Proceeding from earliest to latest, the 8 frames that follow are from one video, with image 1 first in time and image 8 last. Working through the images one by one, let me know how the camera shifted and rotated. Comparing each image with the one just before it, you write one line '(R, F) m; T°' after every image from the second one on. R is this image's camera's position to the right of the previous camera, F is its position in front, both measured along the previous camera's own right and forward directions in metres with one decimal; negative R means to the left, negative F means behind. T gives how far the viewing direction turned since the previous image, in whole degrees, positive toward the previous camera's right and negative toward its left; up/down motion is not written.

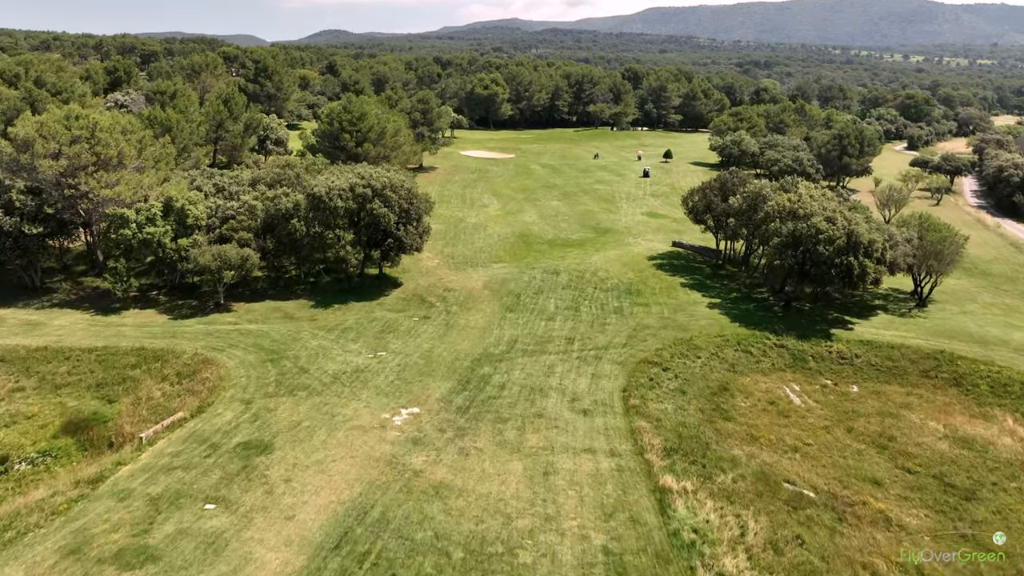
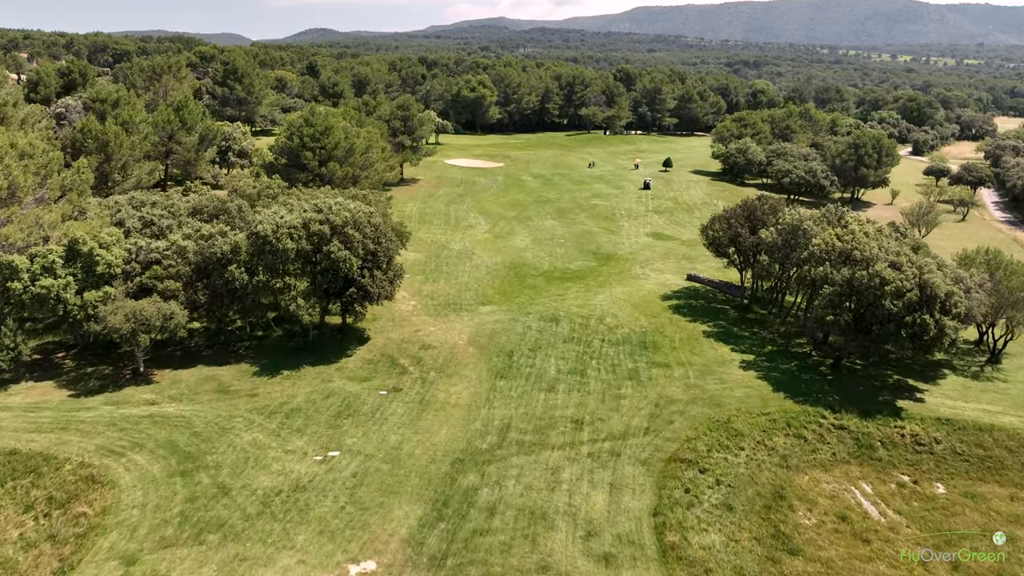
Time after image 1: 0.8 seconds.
(-0.1, +6.4) m; +1°
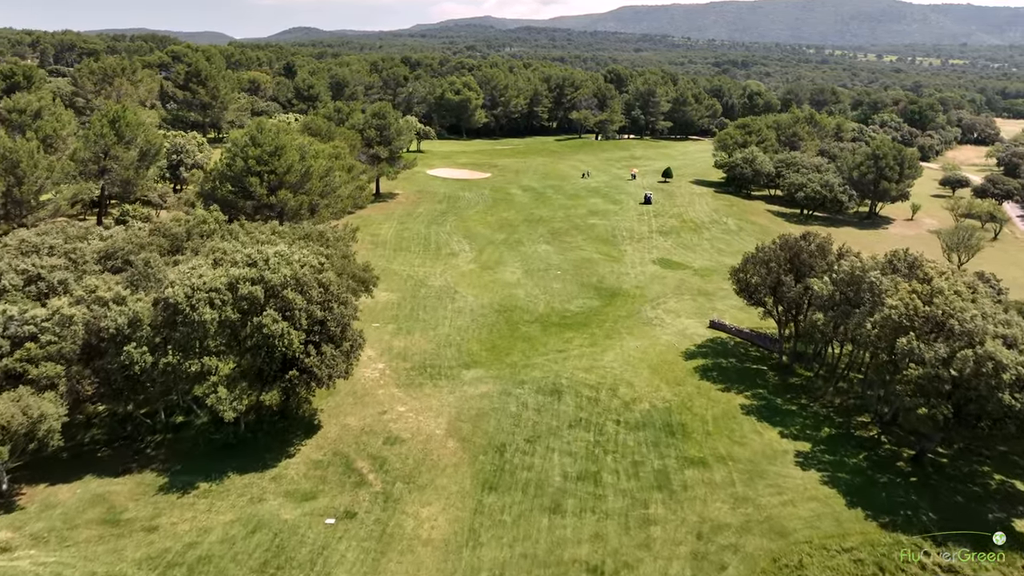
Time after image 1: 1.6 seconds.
(-0.1, +6.6) m; +1°
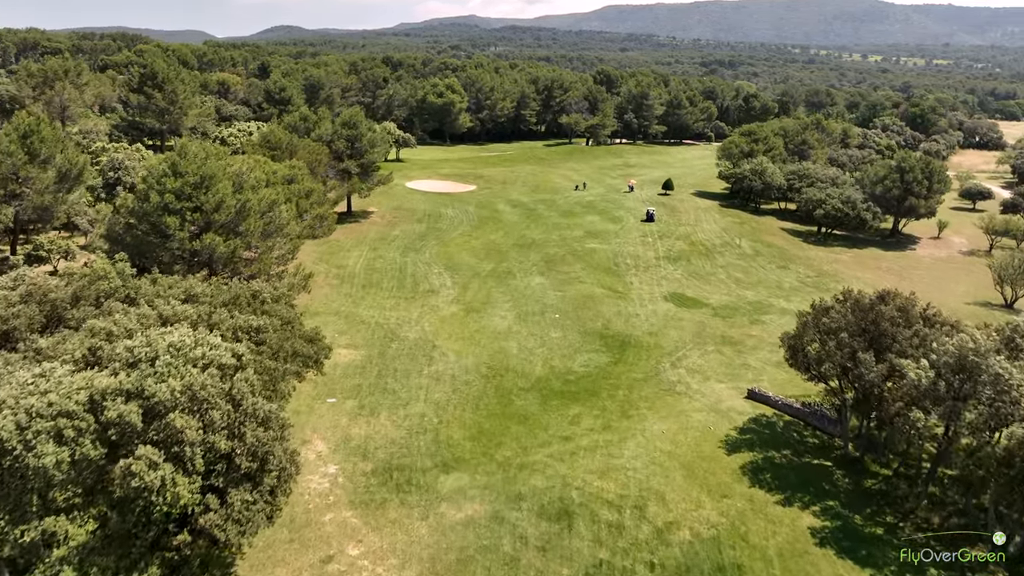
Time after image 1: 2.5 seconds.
(-0.2, +6.8) m; +1°
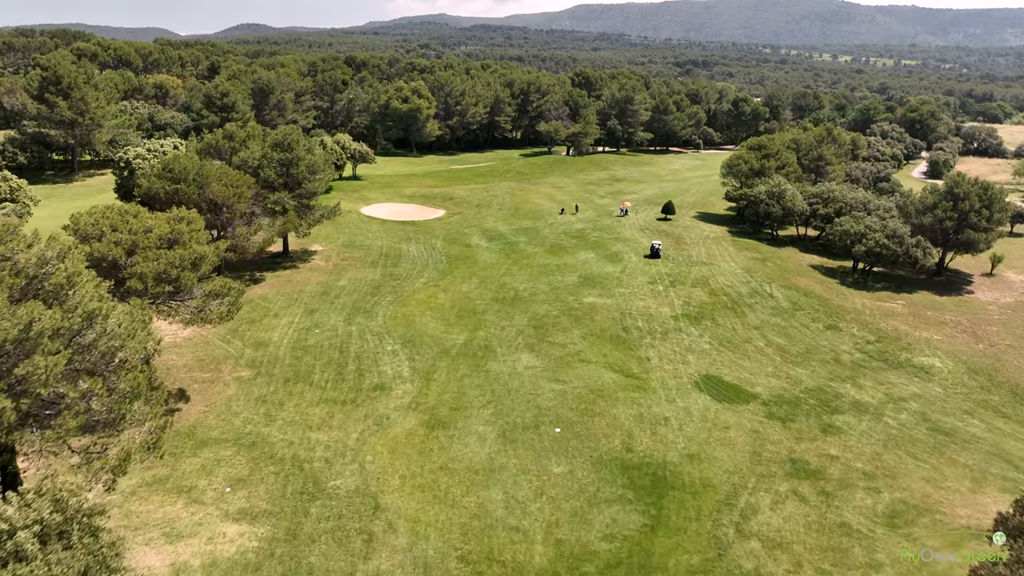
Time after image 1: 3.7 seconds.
(-0.3, +11.0) m; +2°
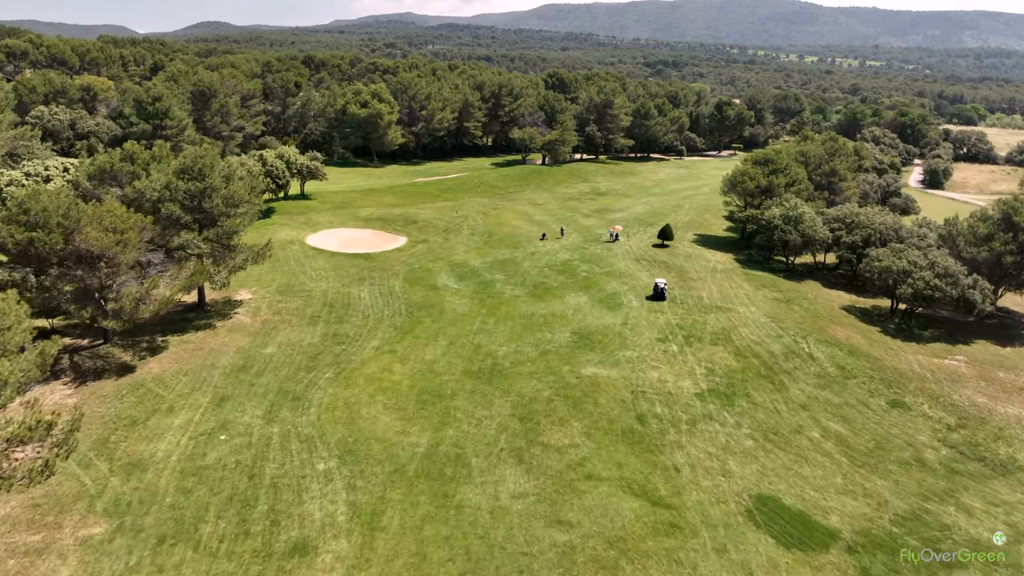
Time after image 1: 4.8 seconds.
(-0.3, +9.2) m; +2°
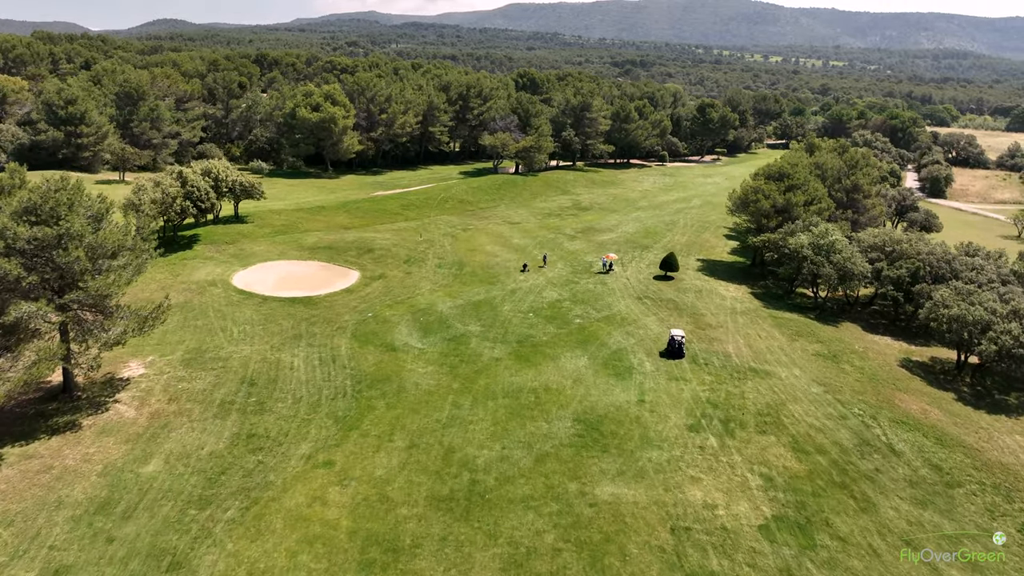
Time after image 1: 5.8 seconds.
(-0.5, +9.4) m; +3°
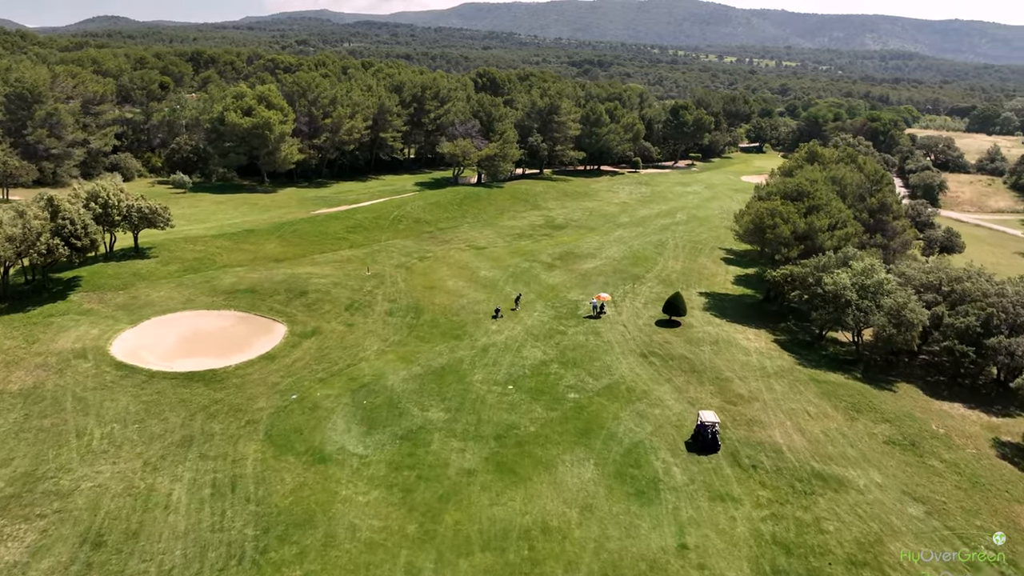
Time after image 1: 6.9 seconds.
(-0.6, +9.5) m; +3°
